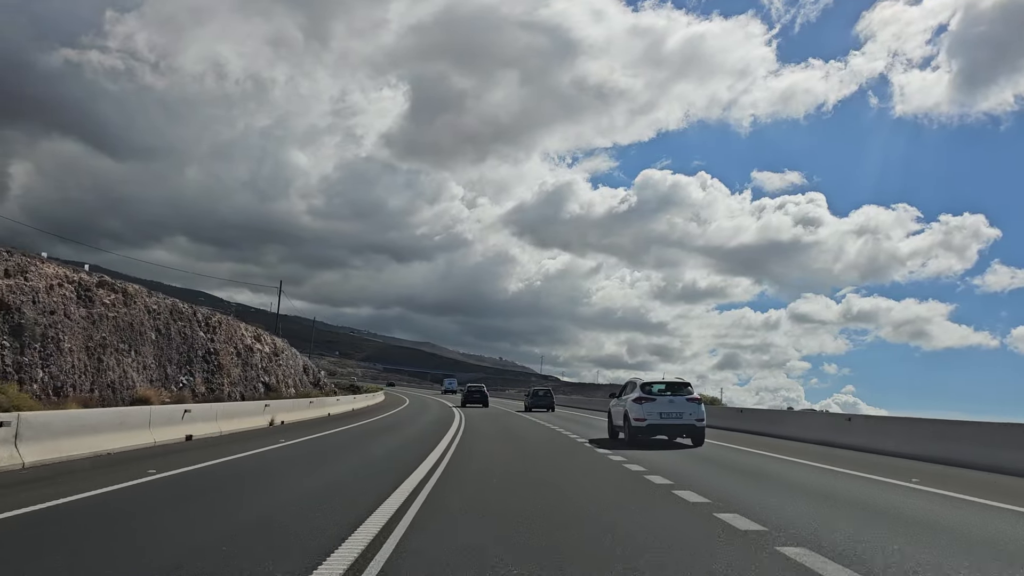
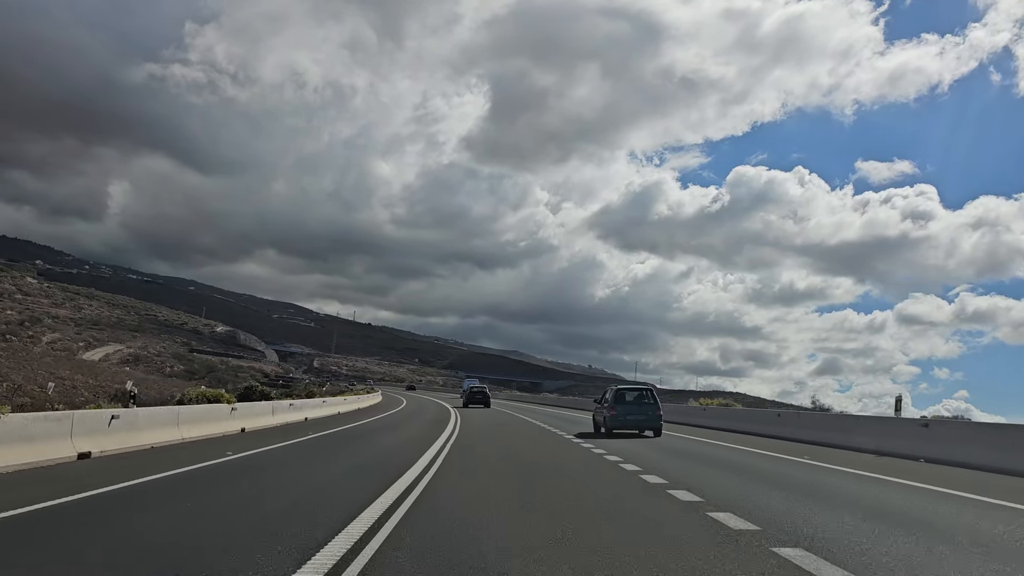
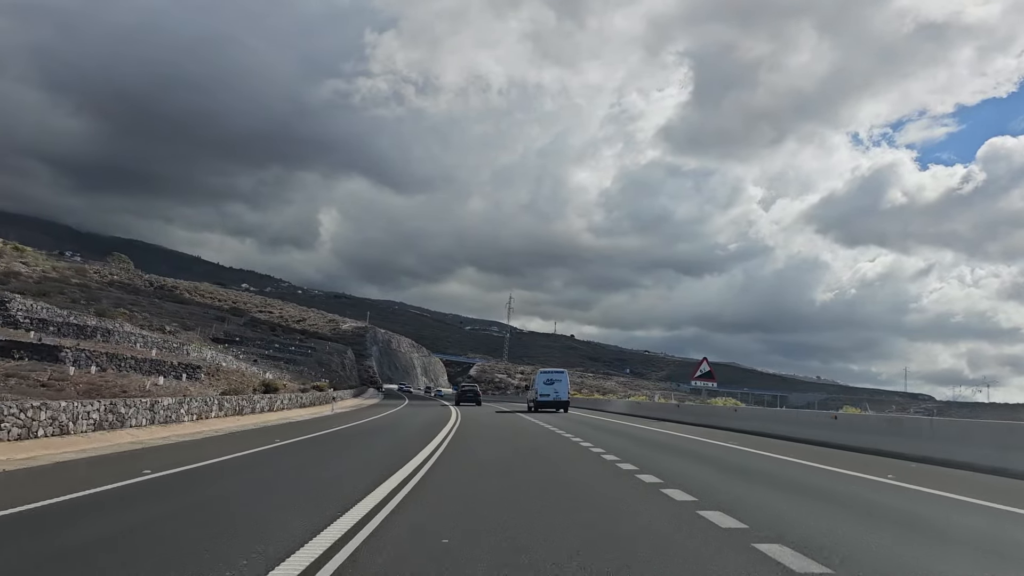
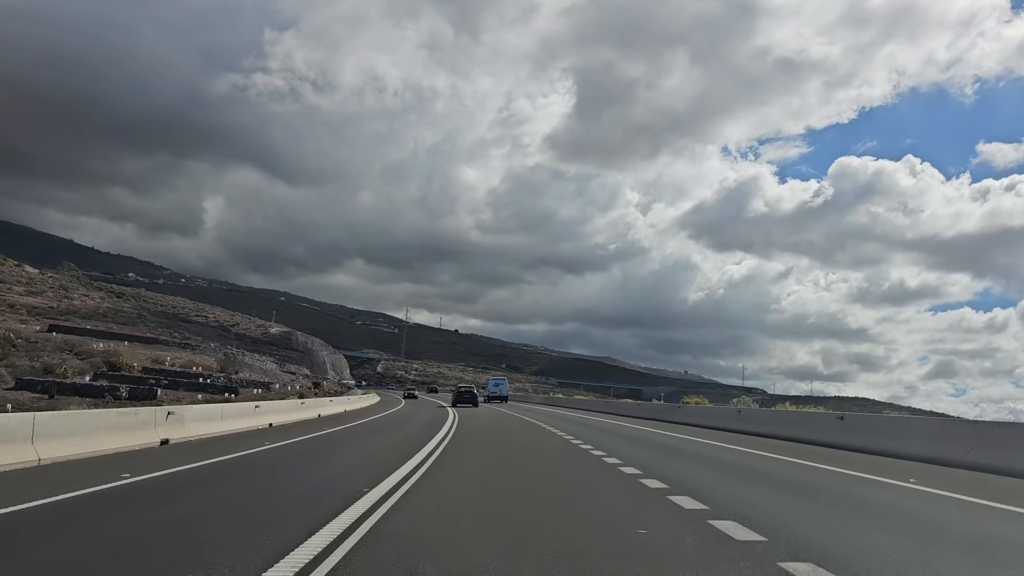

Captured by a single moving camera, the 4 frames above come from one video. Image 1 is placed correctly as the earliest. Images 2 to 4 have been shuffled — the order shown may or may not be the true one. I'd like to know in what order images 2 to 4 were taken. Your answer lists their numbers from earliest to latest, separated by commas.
2, 4, 3
